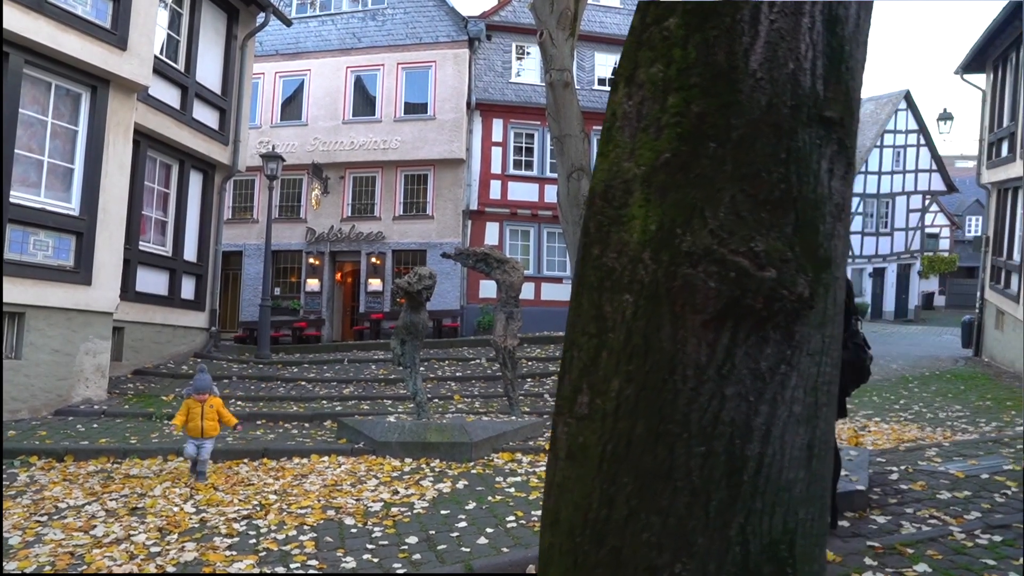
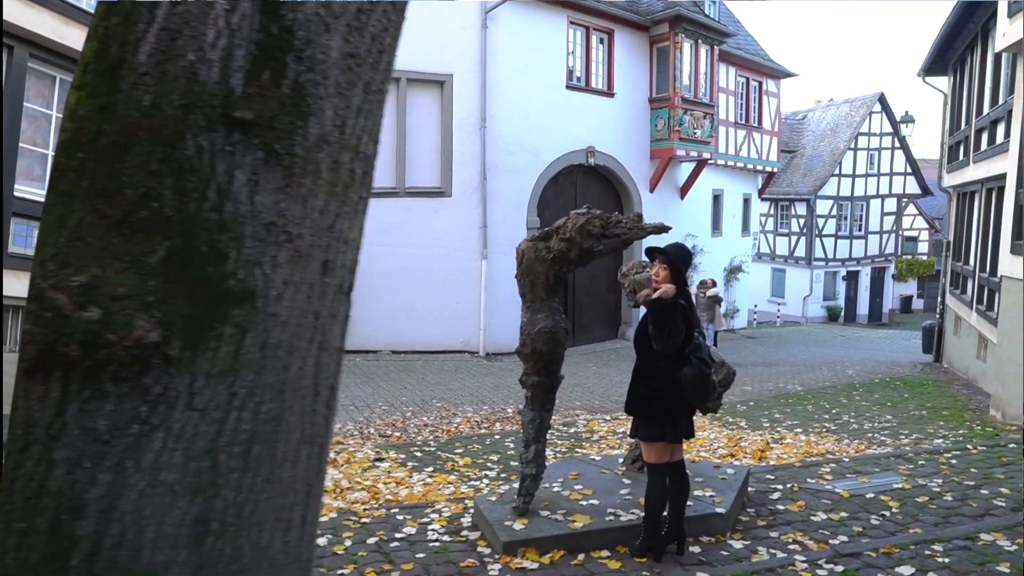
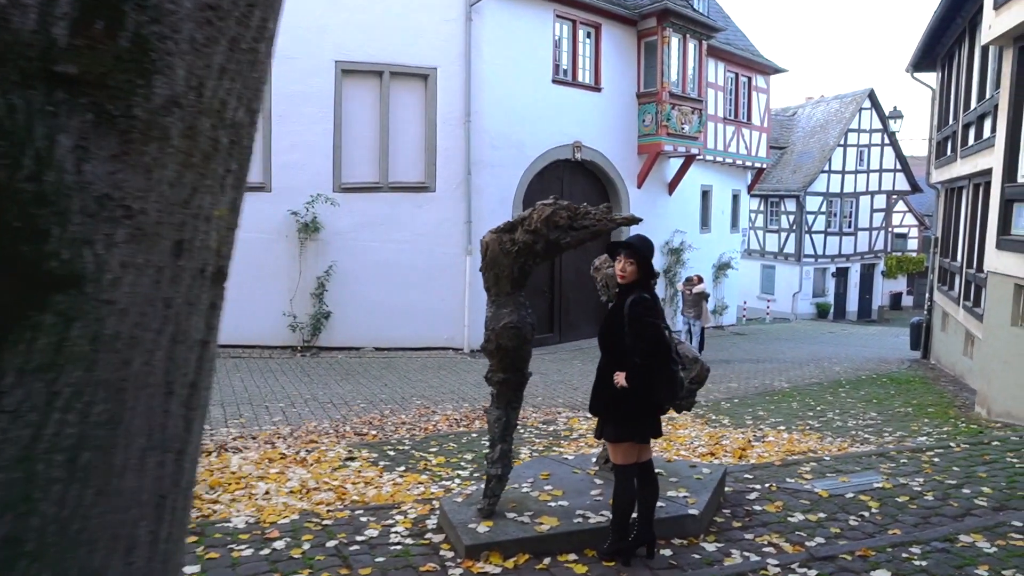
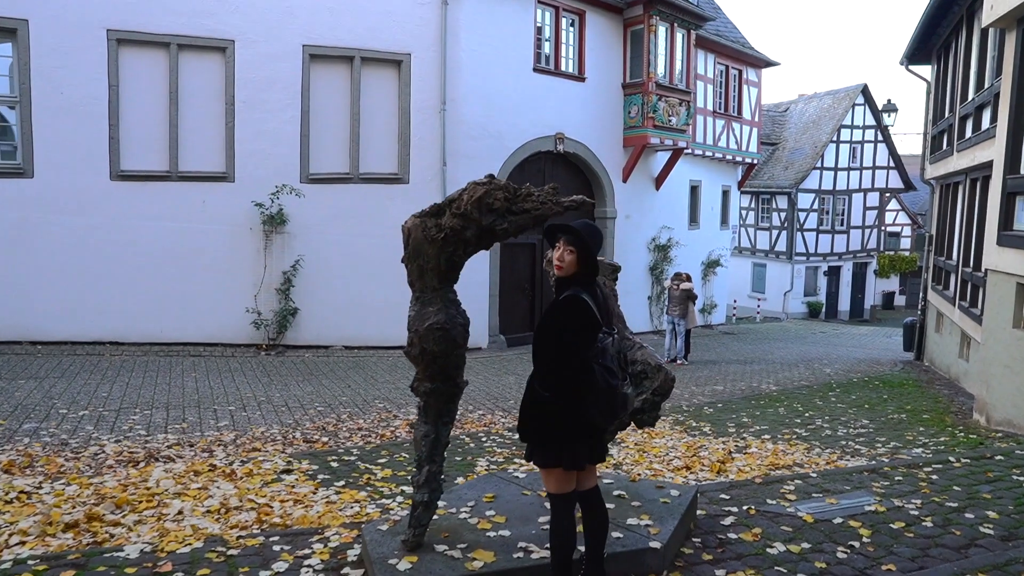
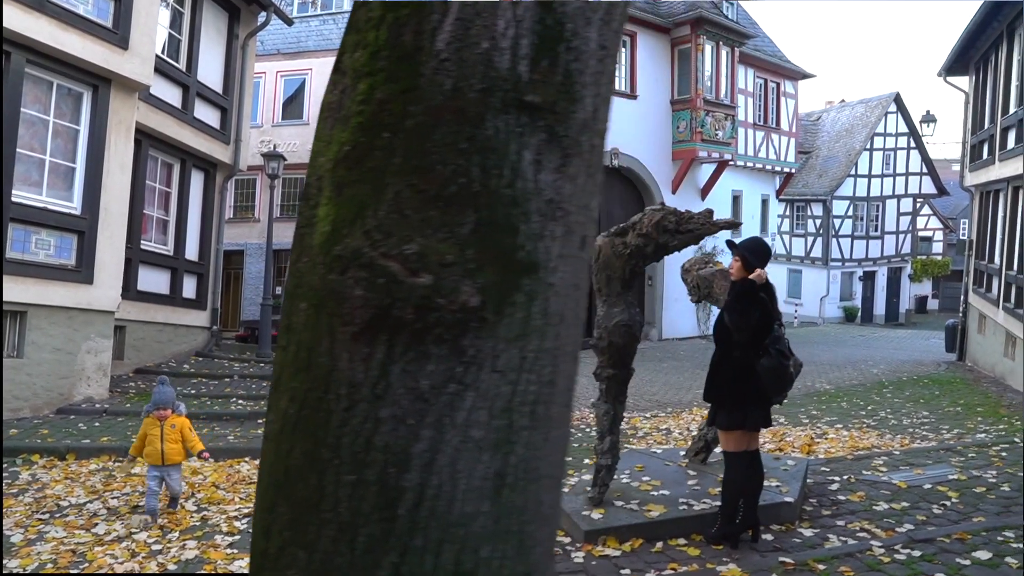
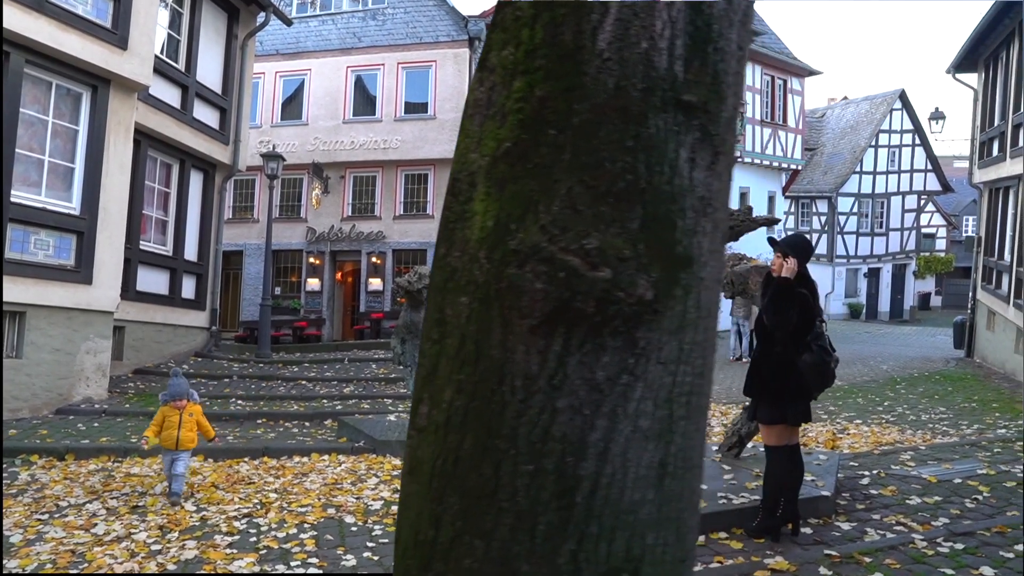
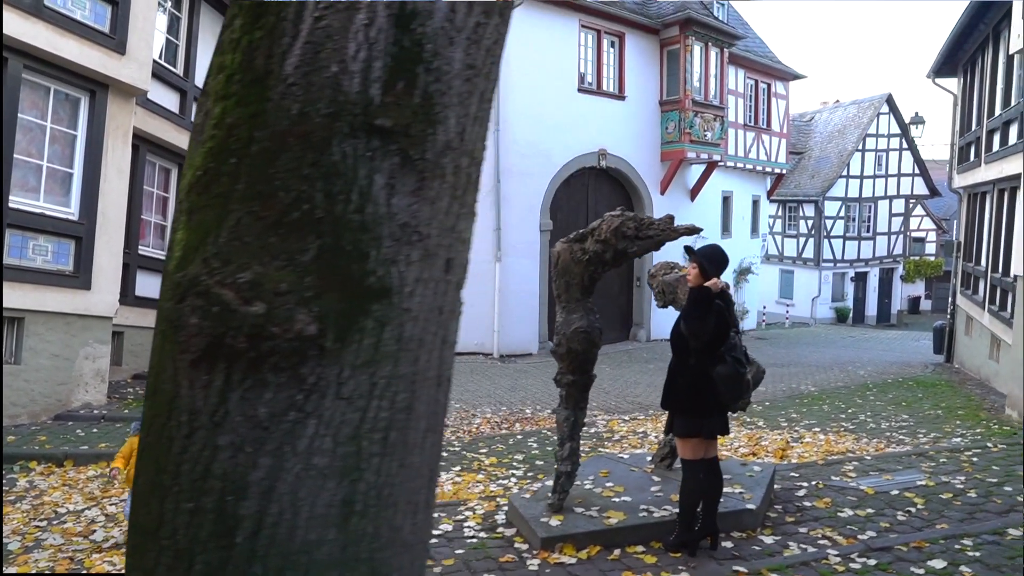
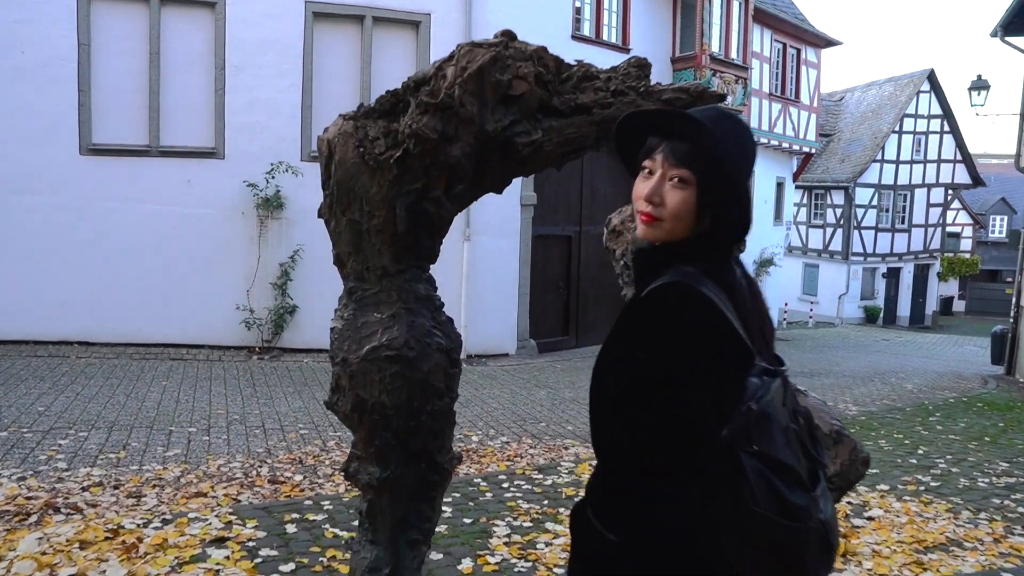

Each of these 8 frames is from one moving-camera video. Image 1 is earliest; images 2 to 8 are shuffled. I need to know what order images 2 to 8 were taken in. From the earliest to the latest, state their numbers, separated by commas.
6, 5, 7, 2, 3, 4, 8
